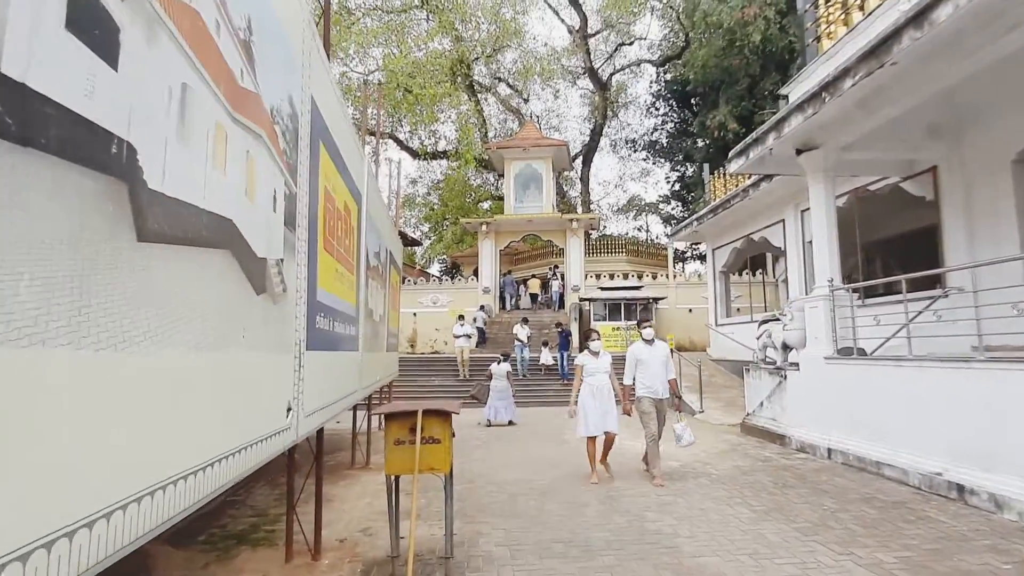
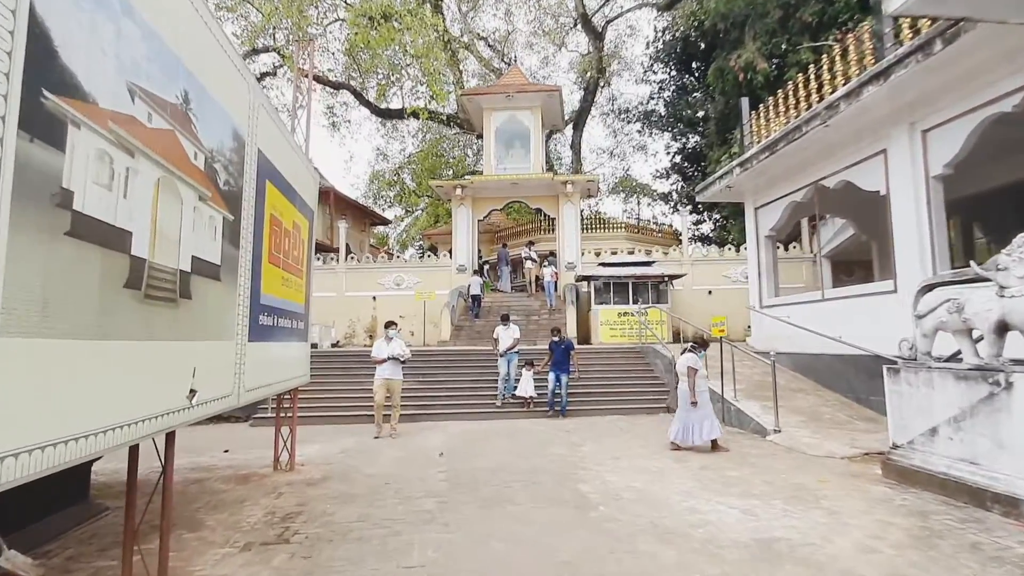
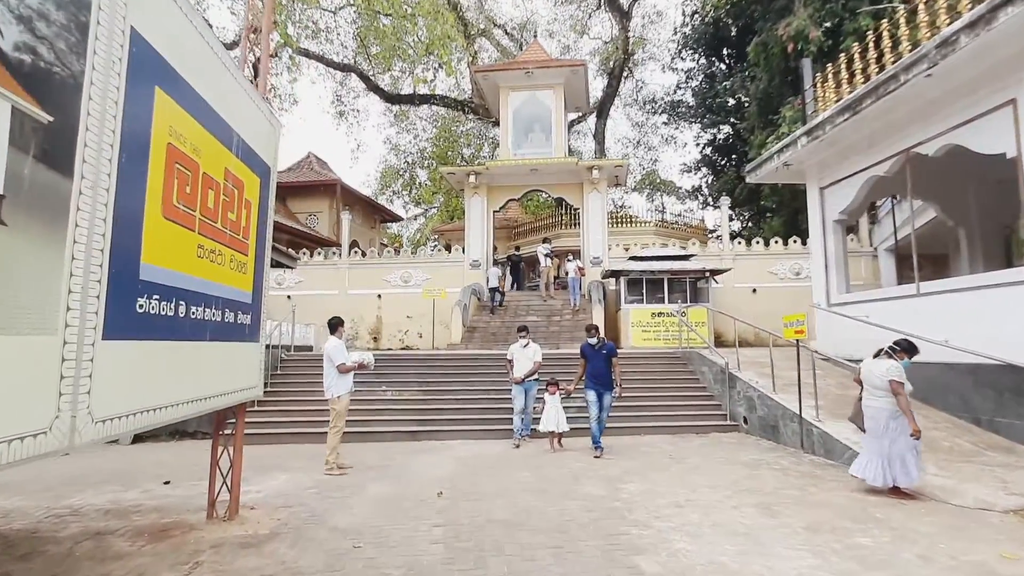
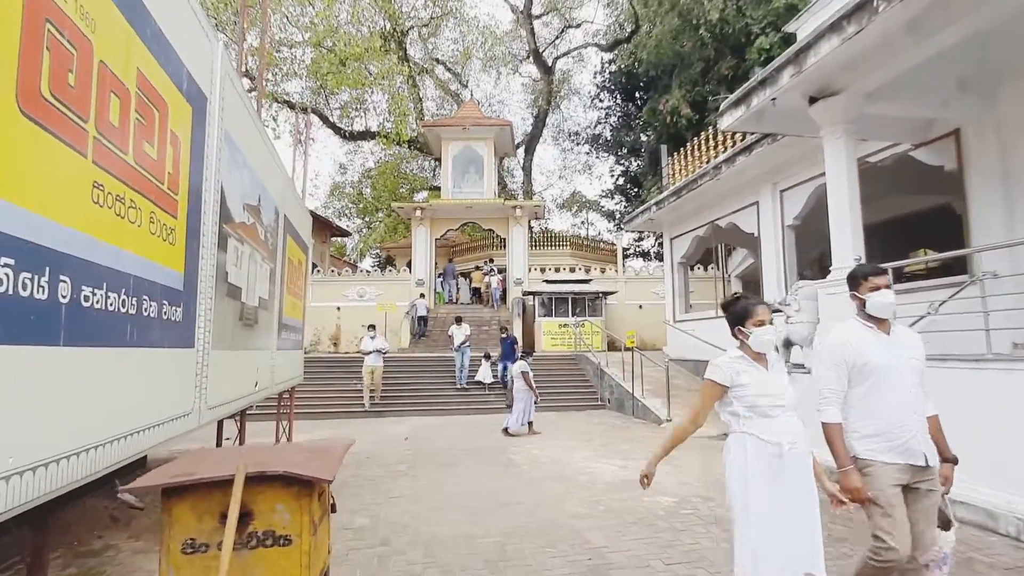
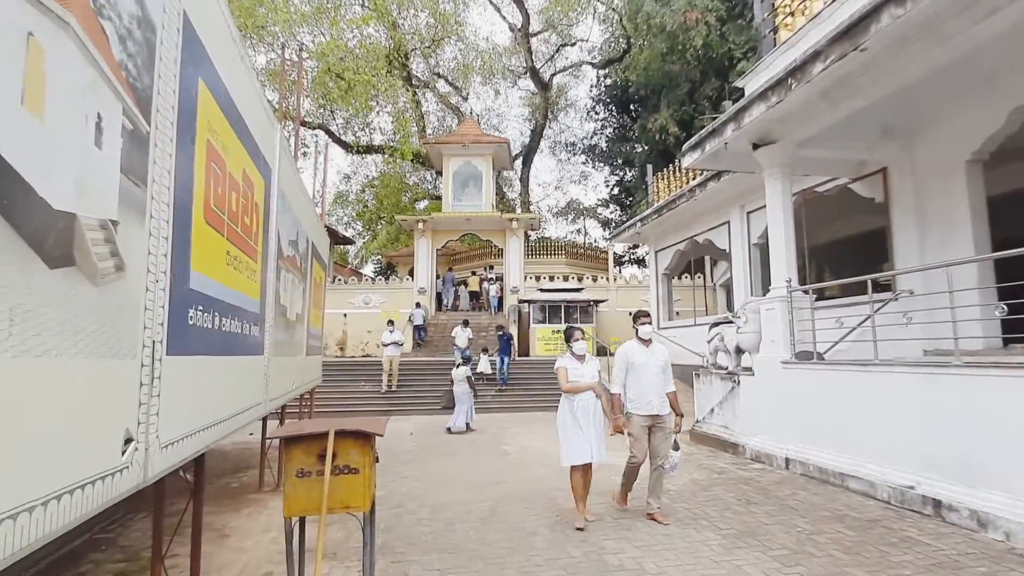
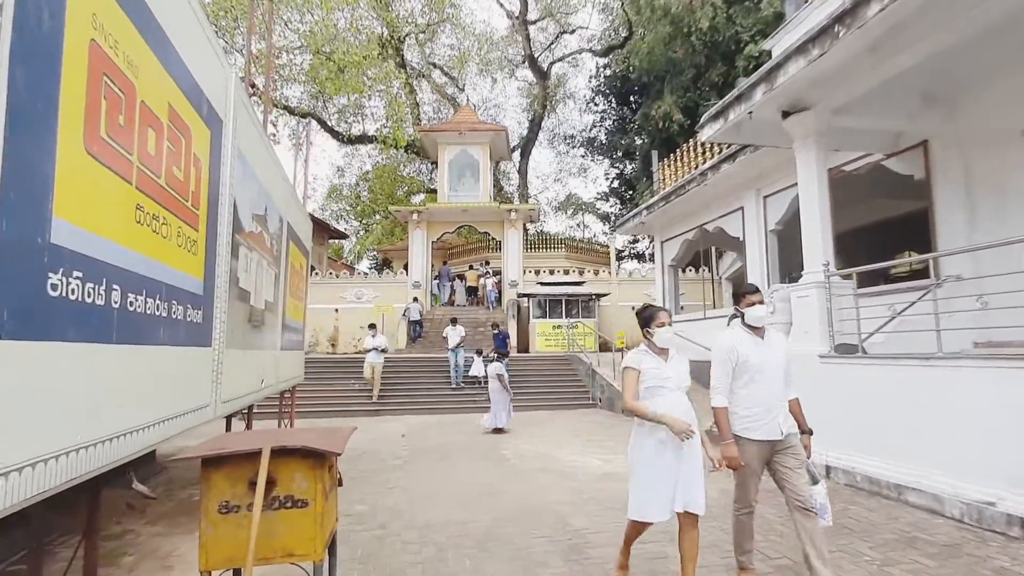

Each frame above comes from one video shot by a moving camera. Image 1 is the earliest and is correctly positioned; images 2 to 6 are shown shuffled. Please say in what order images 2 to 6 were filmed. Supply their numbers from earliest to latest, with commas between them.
5, 6, 4, 2, 3
